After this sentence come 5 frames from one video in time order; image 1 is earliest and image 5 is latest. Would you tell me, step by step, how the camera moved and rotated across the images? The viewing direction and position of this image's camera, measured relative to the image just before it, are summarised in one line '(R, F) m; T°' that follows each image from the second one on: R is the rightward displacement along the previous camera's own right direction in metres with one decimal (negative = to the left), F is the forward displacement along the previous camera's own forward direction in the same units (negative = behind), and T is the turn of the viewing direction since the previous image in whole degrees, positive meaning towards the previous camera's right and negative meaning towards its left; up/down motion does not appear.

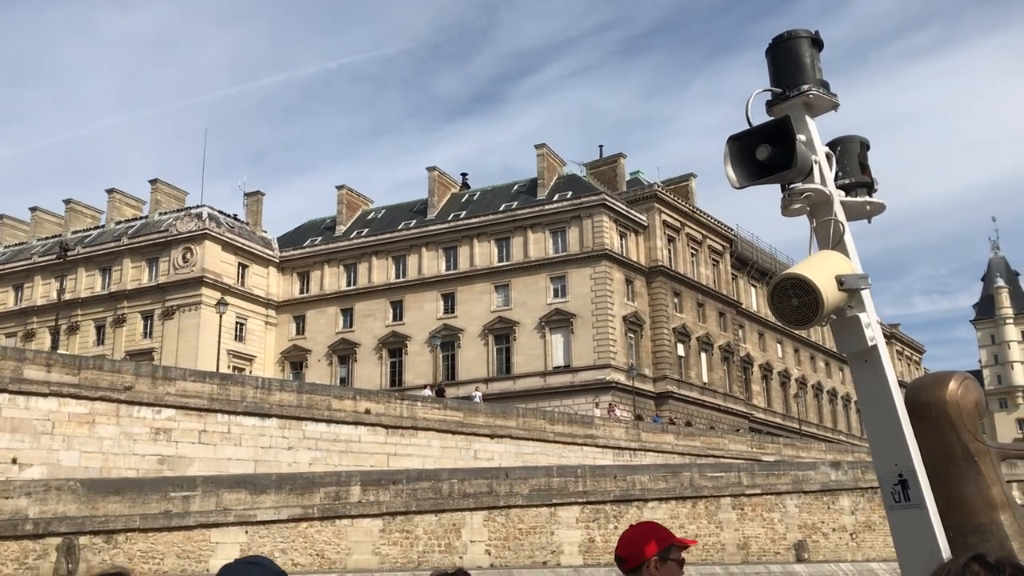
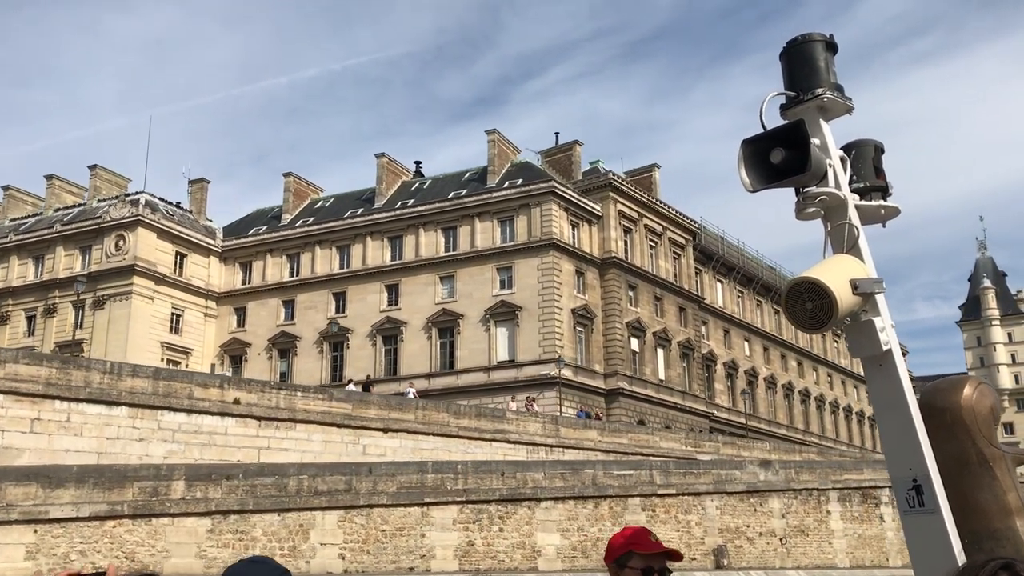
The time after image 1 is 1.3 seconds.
(+2.5, +2.1) m; 0°
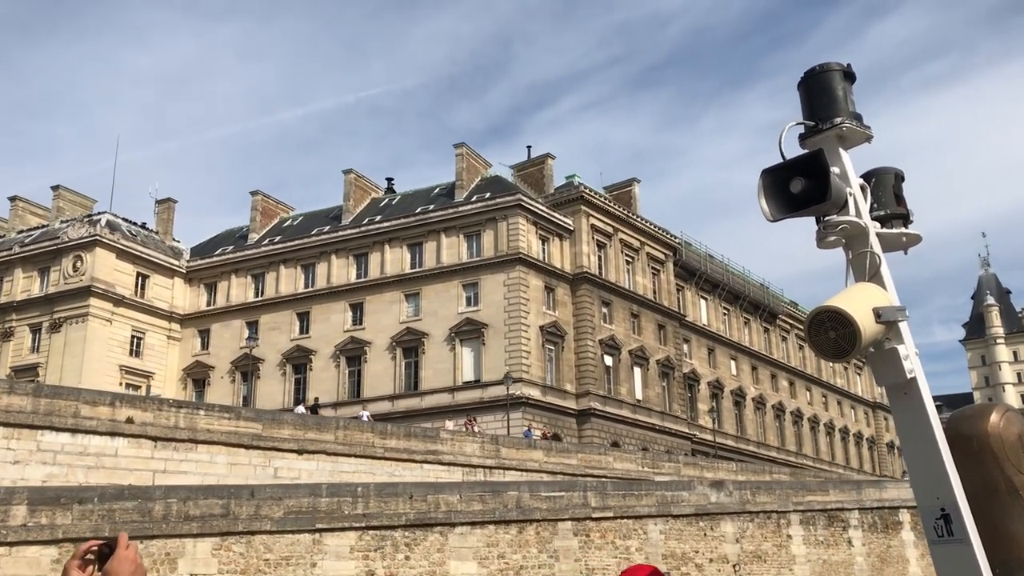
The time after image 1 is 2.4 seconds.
(+2.0, +1.6) m; -1°
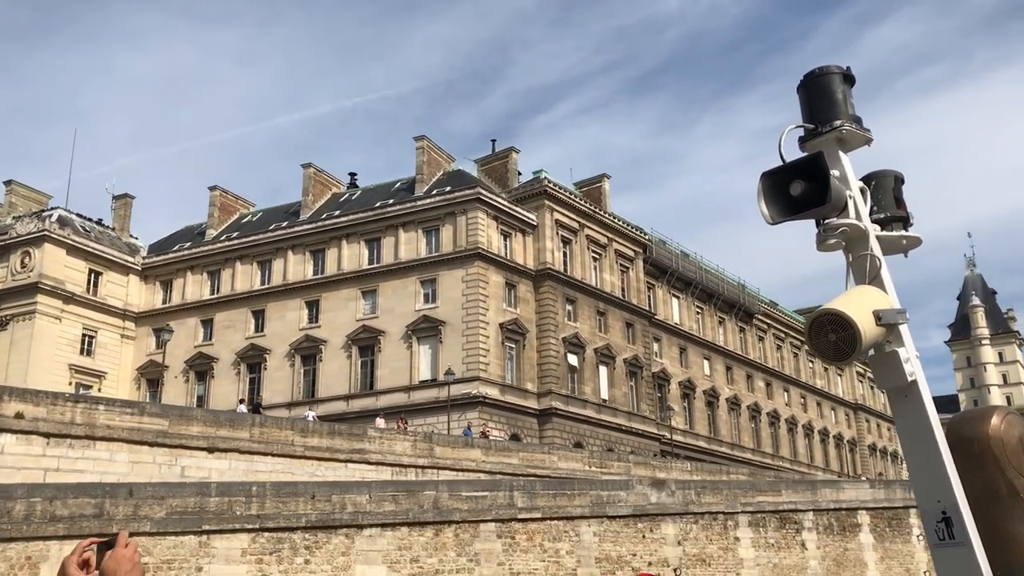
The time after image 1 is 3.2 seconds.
(+1.5, +1.2) m; 0°
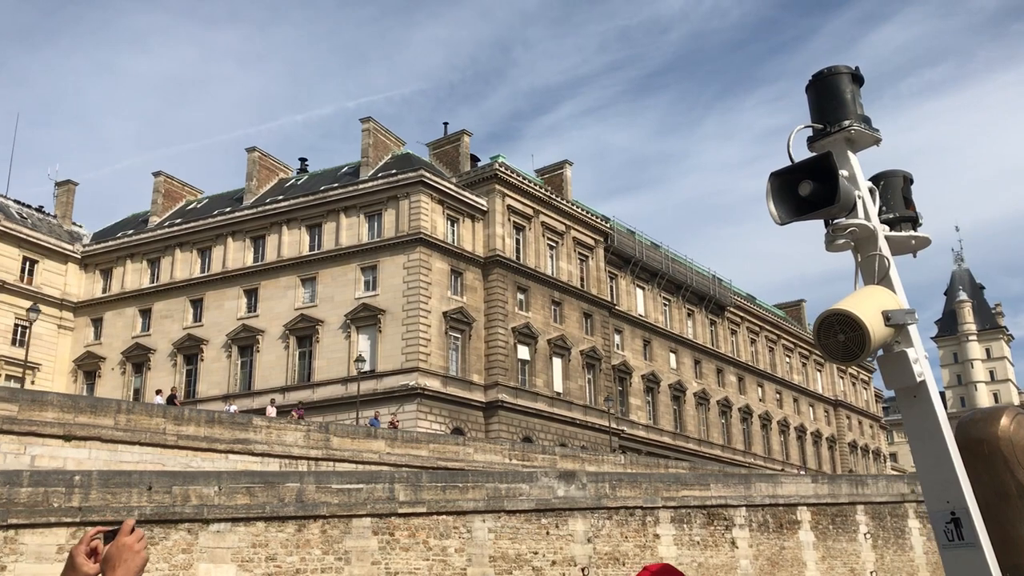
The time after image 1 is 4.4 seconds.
(+2.3, +1.8) m; 0°
